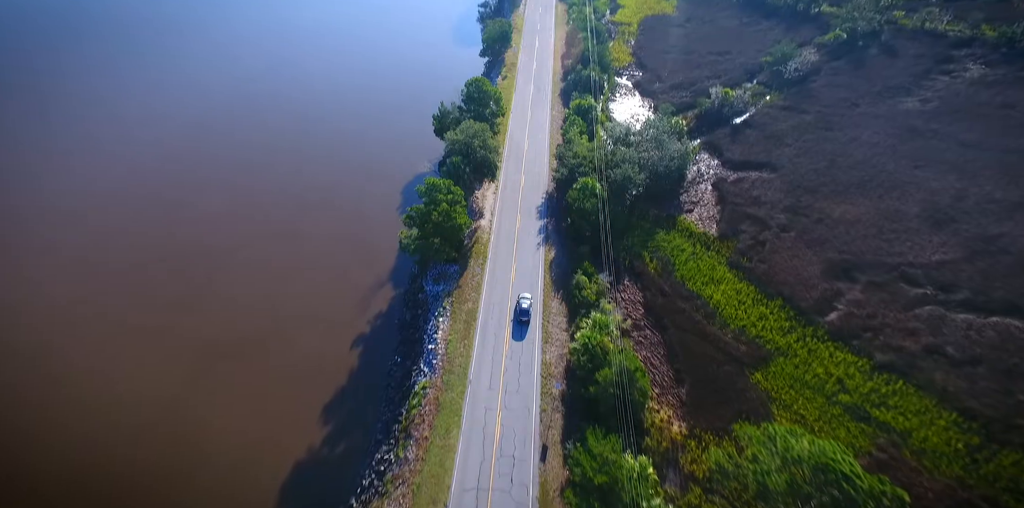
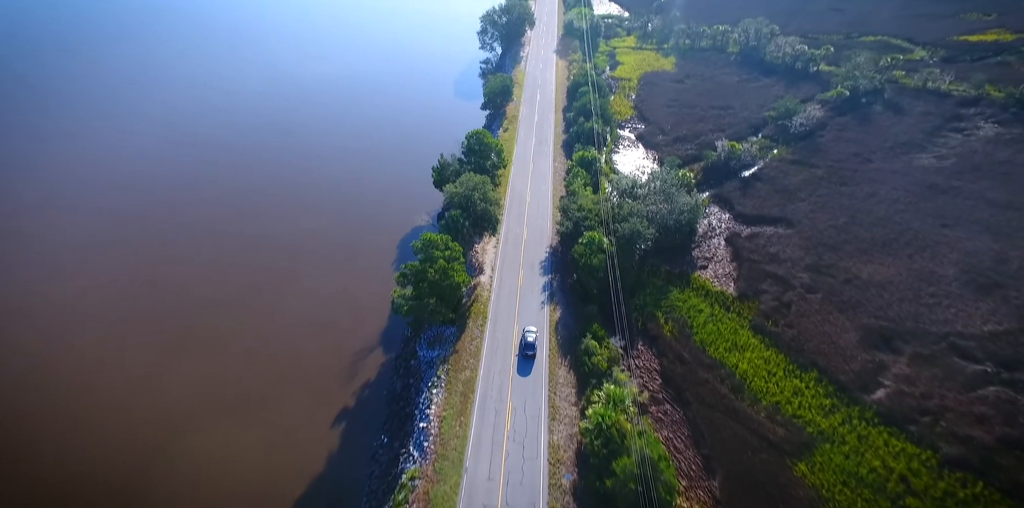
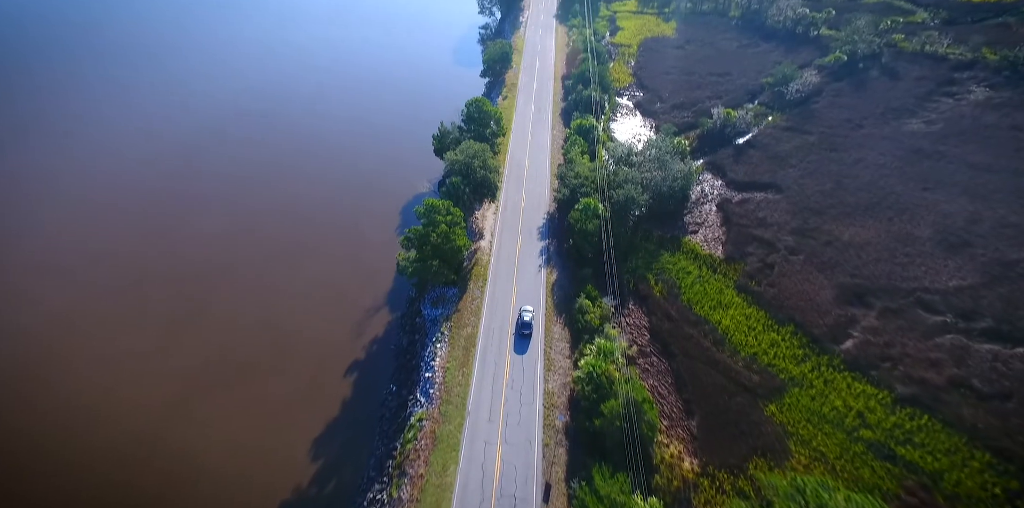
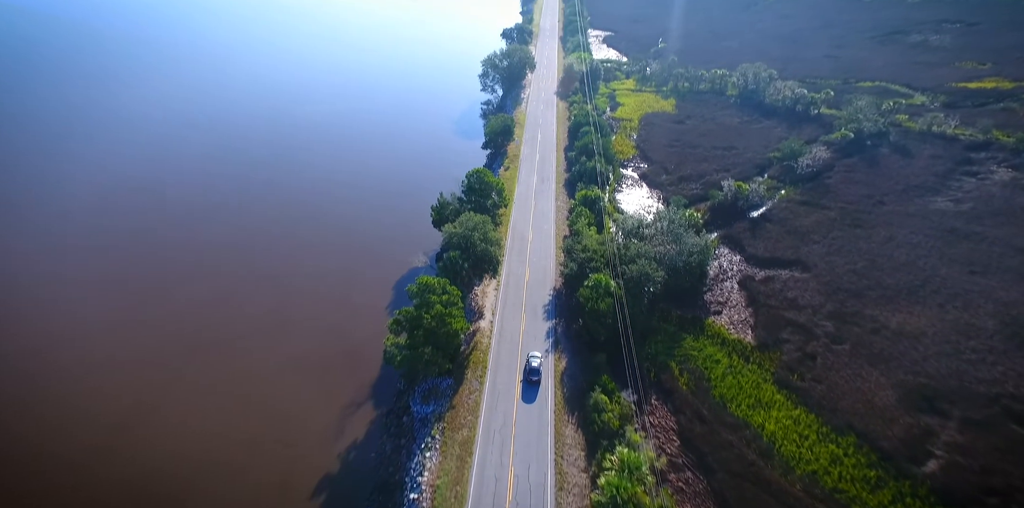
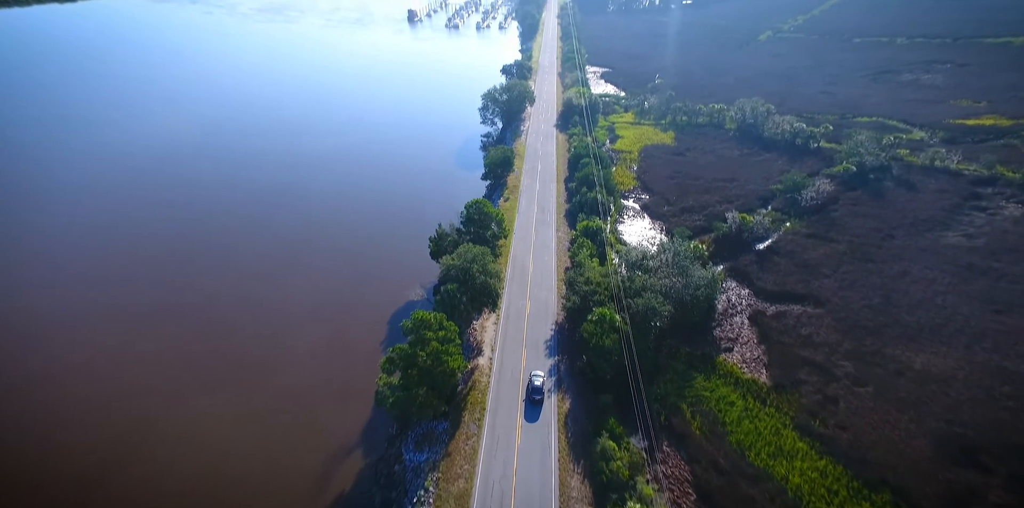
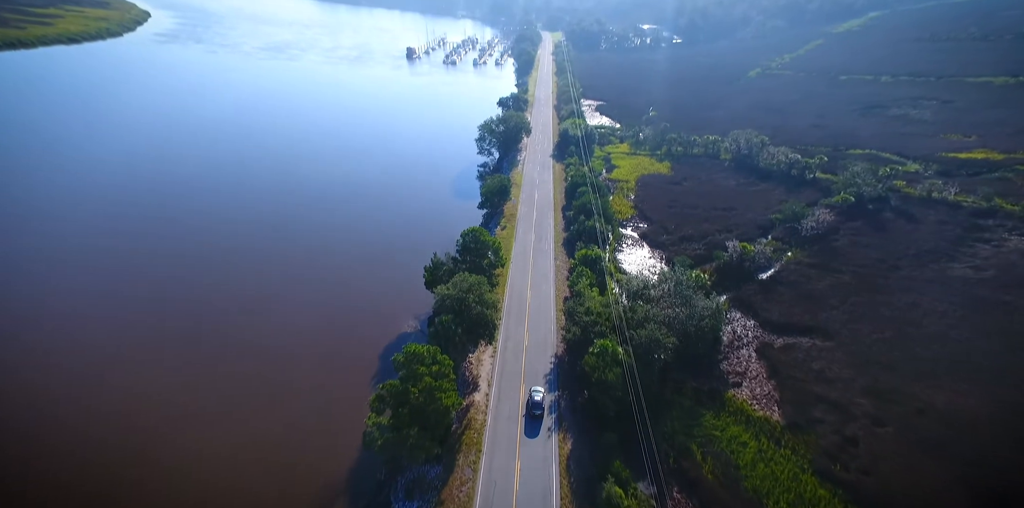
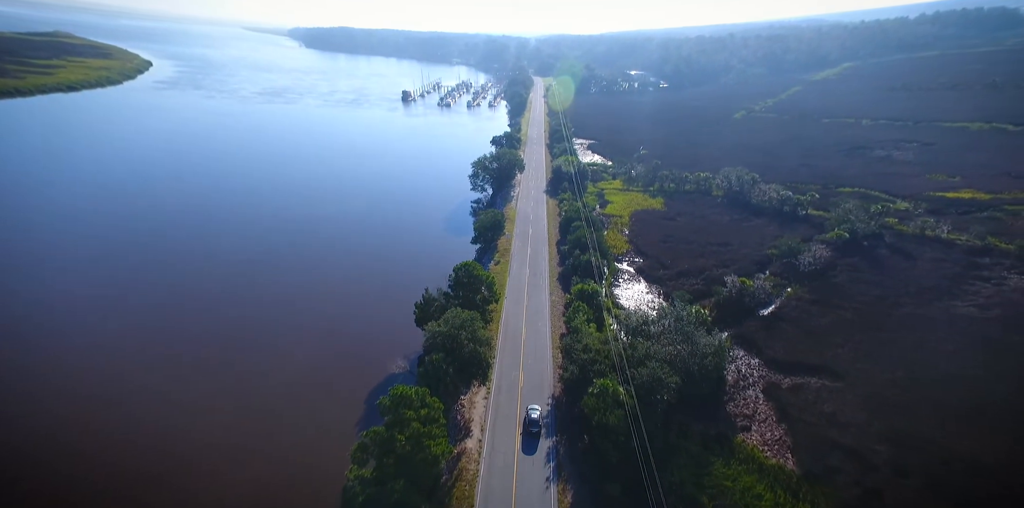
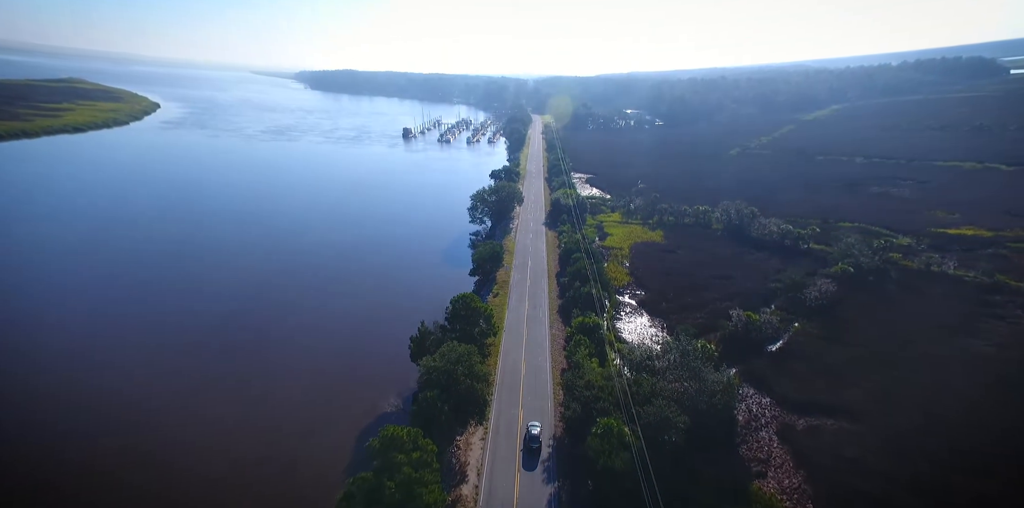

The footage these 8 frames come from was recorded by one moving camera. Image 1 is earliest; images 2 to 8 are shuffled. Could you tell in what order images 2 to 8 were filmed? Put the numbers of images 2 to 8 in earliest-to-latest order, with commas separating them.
3, 2, 4, 5, 6, 7, 8
